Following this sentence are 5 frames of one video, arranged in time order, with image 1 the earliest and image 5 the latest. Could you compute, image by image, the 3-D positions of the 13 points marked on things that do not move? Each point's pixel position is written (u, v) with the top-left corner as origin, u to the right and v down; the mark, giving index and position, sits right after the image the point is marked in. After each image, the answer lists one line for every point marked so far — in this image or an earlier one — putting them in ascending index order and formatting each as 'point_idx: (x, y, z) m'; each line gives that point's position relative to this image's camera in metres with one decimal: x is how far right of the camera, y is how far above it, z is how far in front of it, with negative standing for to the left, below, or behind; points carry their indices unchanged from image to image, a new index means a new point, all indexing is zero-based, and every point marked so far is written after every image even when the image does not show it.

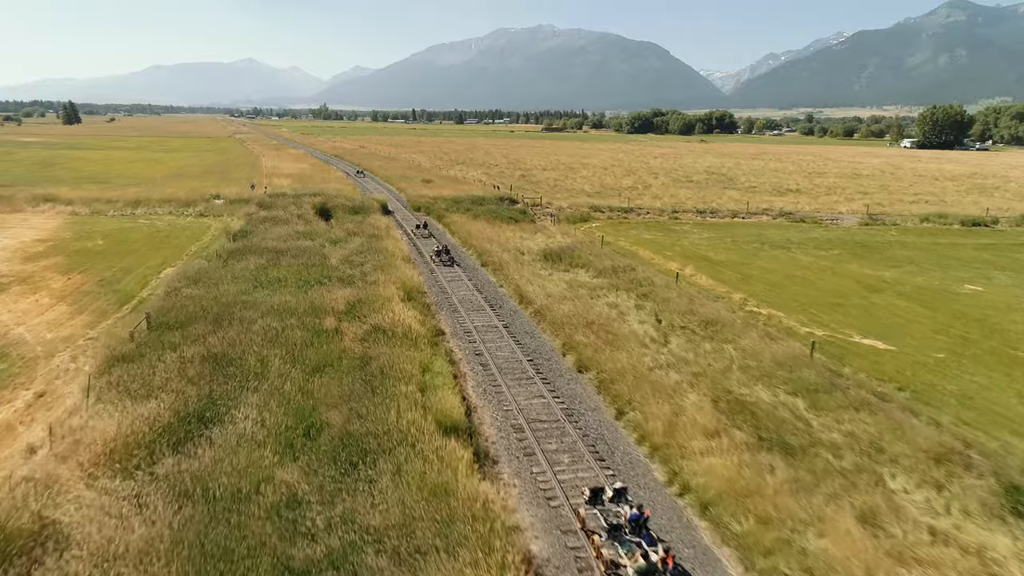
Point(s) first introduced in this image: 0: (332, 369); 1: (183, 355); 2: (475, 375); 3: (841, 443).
0: (-5.2, -2.4, +16.8) m
1: (-9.7, -2.0, +17.1) m
2: (-1.2, -2.8, +18.9) m
3: (+8.7, -4.1, +15.4) m
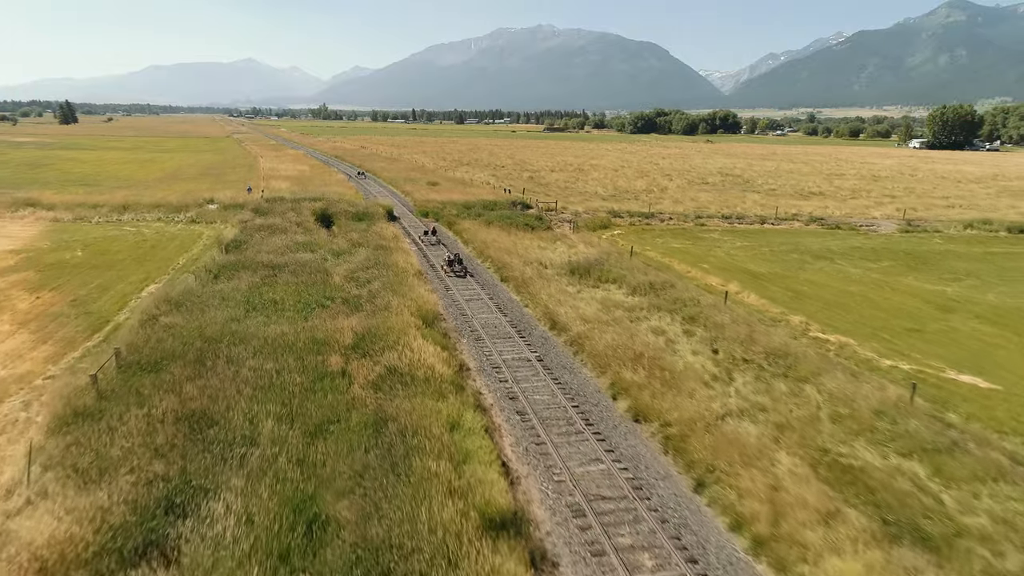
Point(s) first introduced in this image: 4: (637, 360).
0: (-4.0, -3.3, +13.3) m
1: (-8.5, -2.9, +13.7) m
2: (0.0, -3.7, +15.5) m
3: (+9.9, -5.1, +12.0) m
4: (+4.3, -2.5, +19.8) m
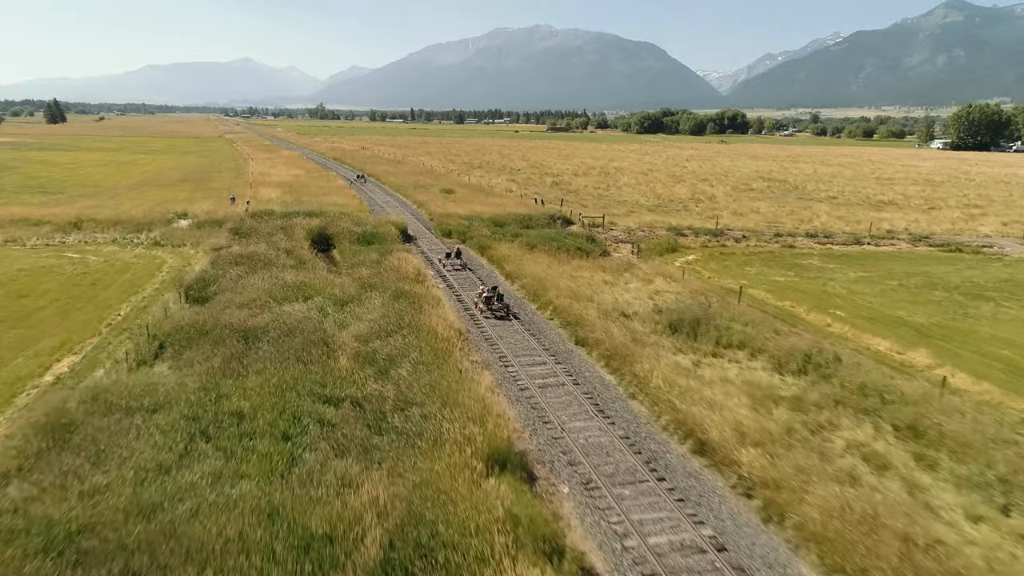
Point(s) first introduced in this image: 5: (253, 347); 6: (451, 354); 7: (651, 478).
0: (-1.0, -5.7, +4.2) m
1: (-5.5, -5.4, +4.5) m
2: (+3.0, -6.2, +6.3) m
3: (+13.0, -7.5, +2.8) m
4: (+7.2, -4.9, +10.7) m
5: (-7.8, -1.8, +17.4) m
6: (-1.9, -2.0, +17.5) m
7: (+3.2, -4.3, +13.2) m
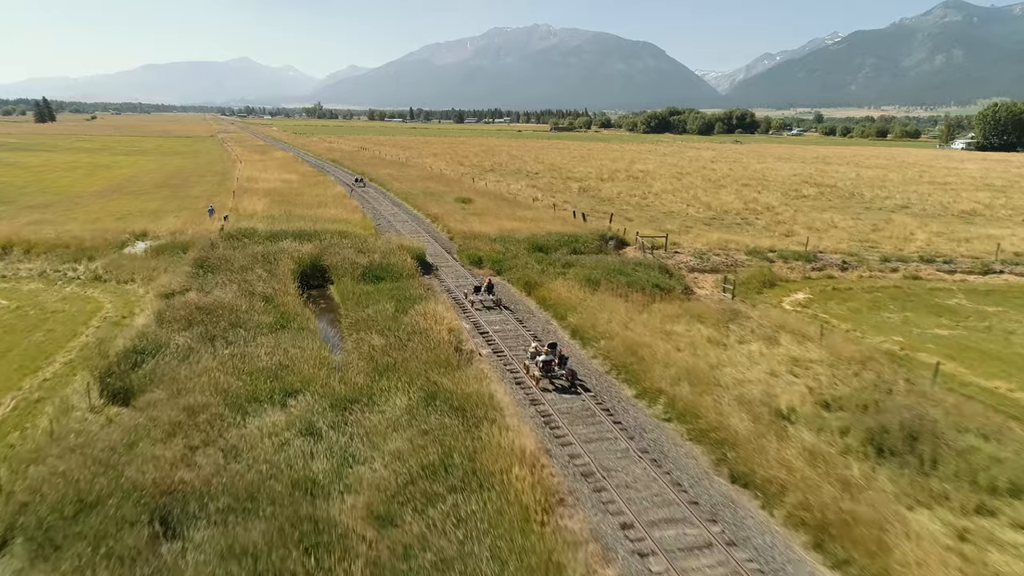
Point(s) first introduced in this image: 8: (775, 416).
0: (+1.6, -8.0, -4.3) m
1: (-2.9, -7.6, -4.0) m
2: (+5.6, -8.4, -2.1) m
3: (+15.6, -9.7, -5.5) m
4: (+9.8, -7.1, +2.3) m
5: (-5.2, -4.0, +8.9) m
6: (+0.7, -4.3, +9.1) m
7: (+5.7, -6.5, +4.7) m
8: (+6.9, -3.3, +15.2) m
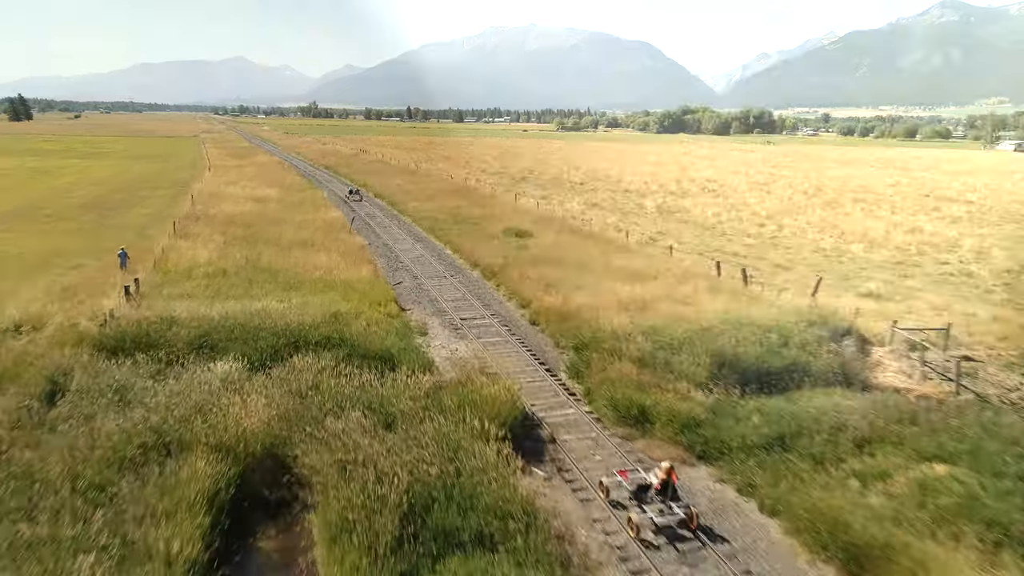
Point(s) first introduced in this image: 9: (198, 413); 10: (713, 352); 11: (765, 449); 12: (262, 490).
0: (+6.6, -12.4, -20.6) m
1: (+2.1, -12.1, -20.3) m
2: (+10.5, -12.9, -18.4) m
3: (+20.5, -14.2, -21.8) m
4: (+14.7, -11.6, -14.0) m
5: (-0.3, -8.5, -7.4) m
6: (+5.6, -8.7, -7.2) m
7: (+10.7, -11.0, -11.5) m
8: (+11.7, -7.7, -1.1) m
9: (-6.6, -2.5, +12.2) m
10: (+5.8, -1.8, +16.5) m
11: (+5.3, -3.4, +12.1) m
12: (-4.6, -3.7, +10.7) m
